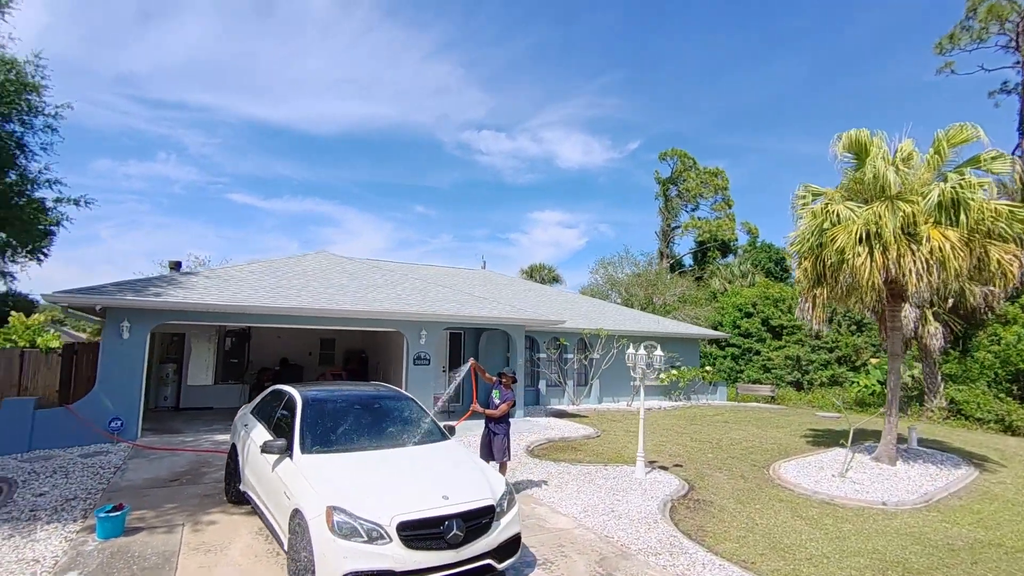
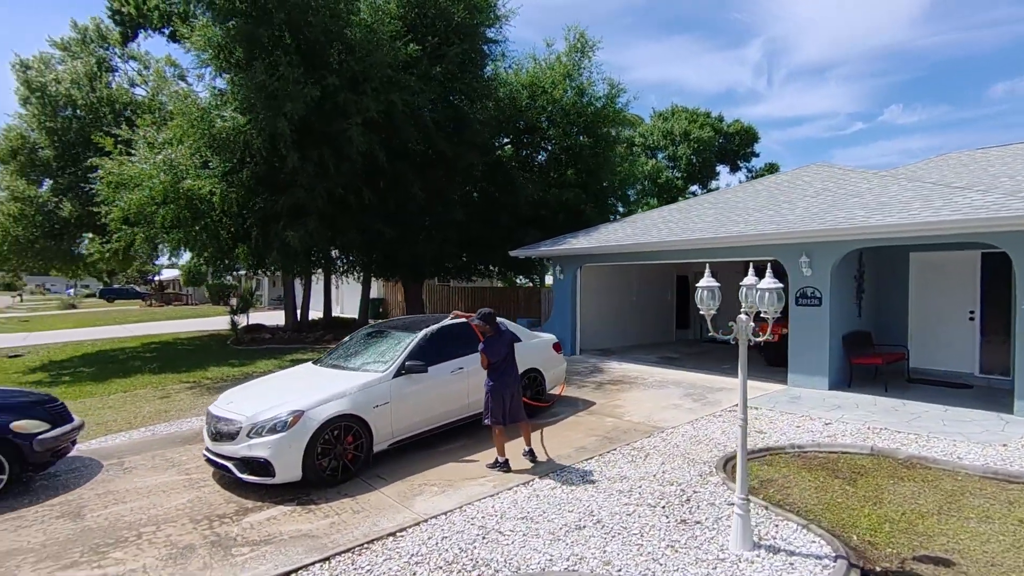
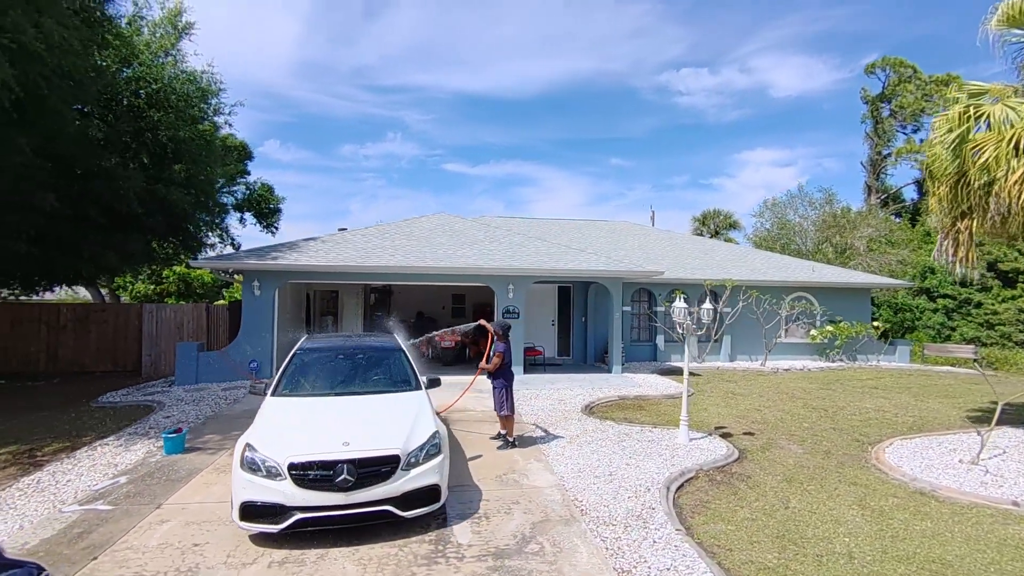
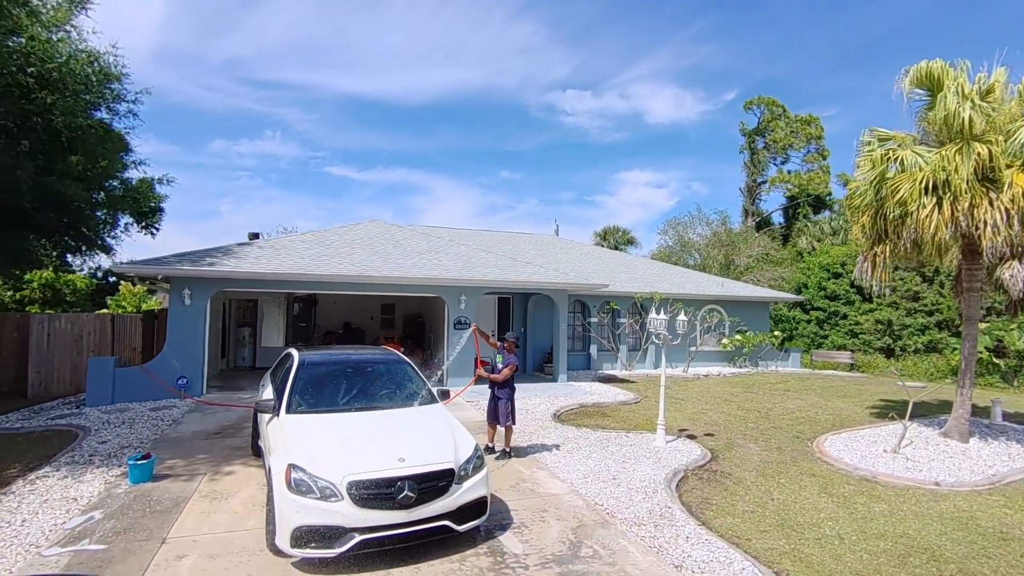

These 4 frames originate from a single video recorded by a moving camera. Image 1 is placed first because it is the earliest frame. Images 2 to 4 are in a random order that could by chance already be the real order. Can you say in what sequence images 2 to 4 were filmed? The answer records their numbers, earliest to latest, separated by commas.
4, 3, 2
